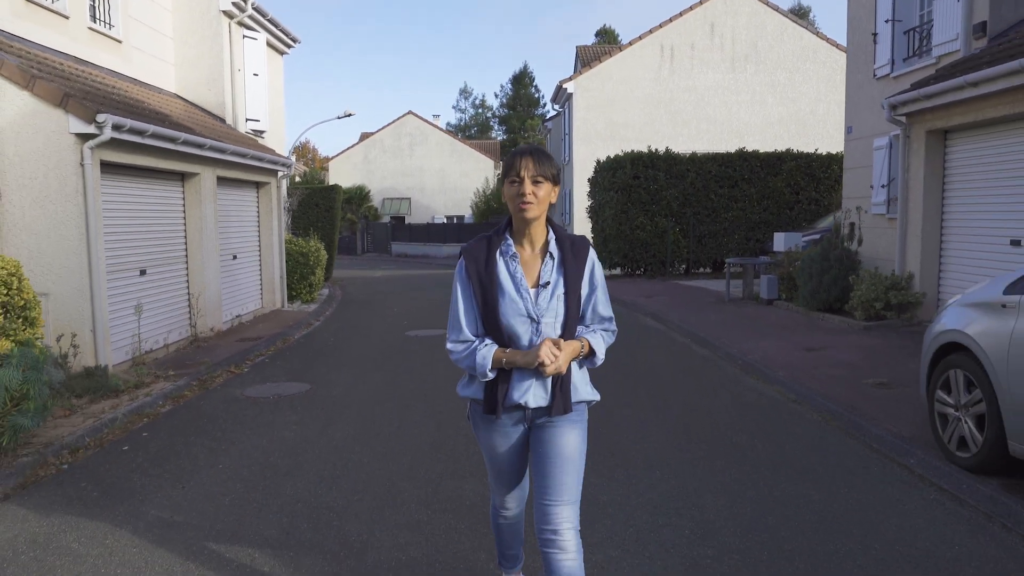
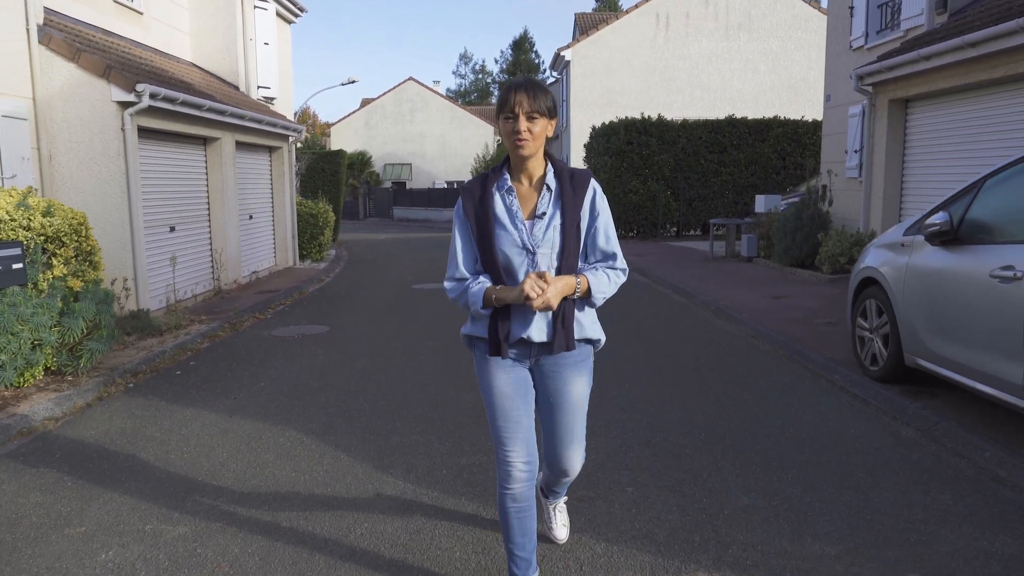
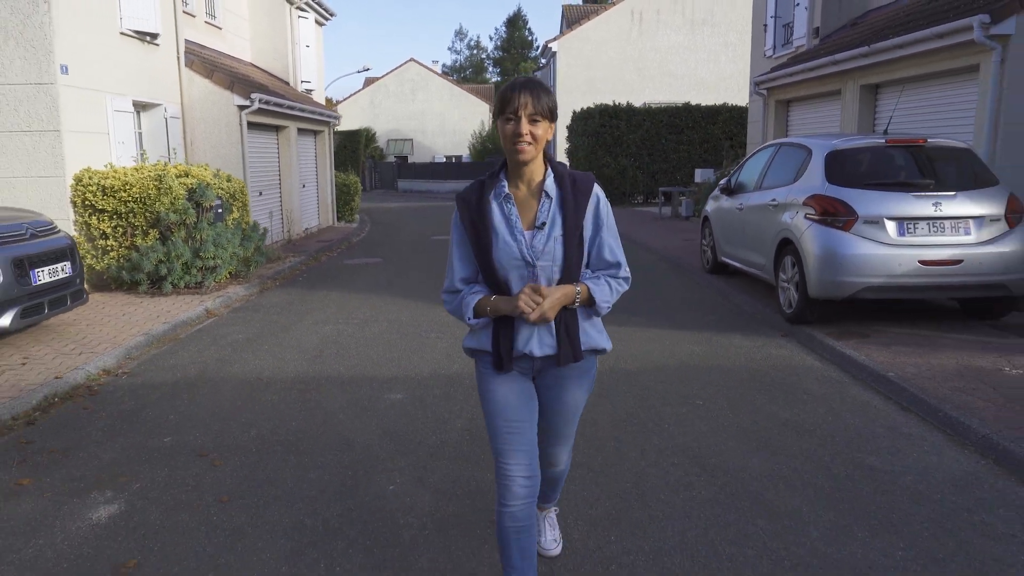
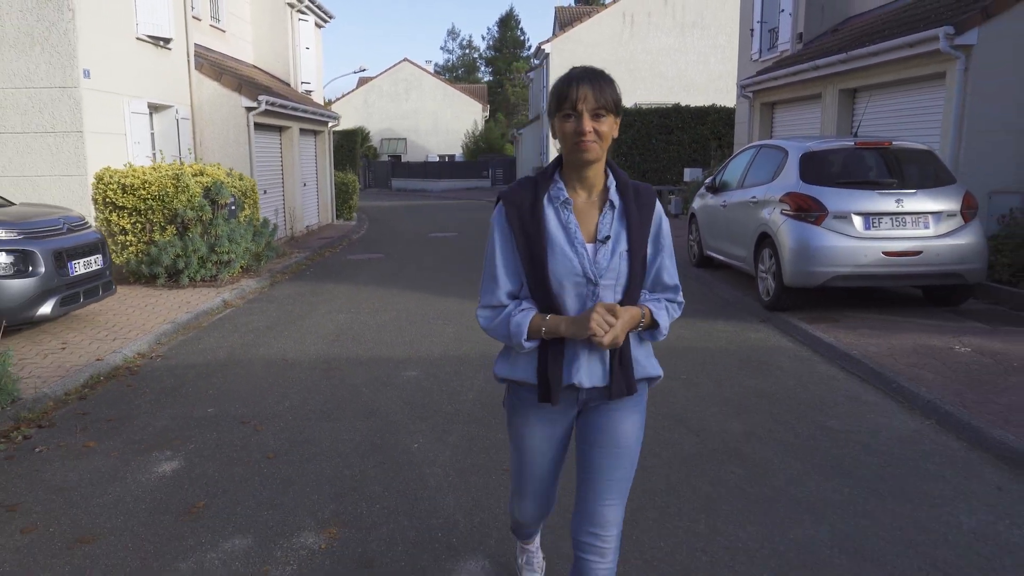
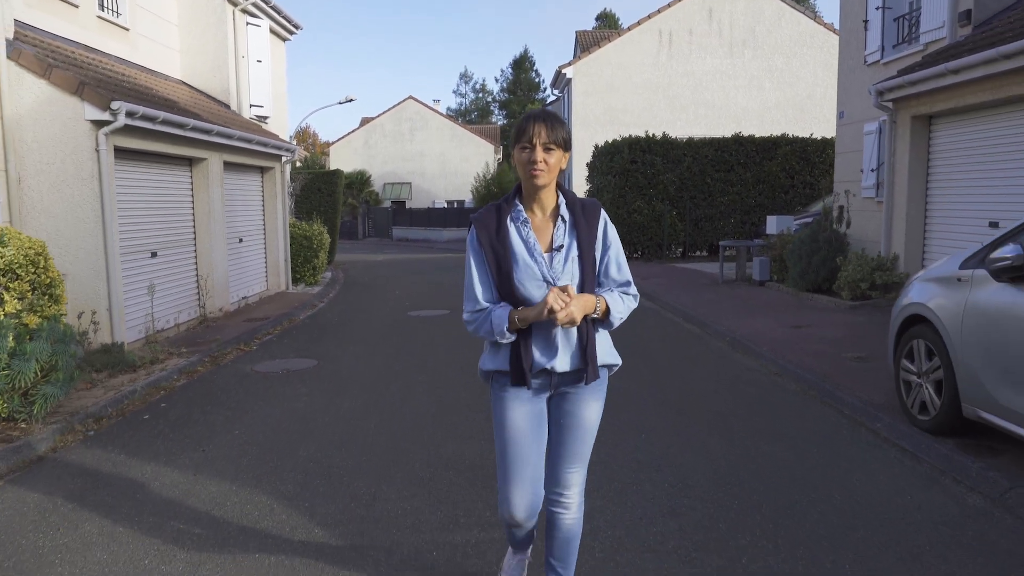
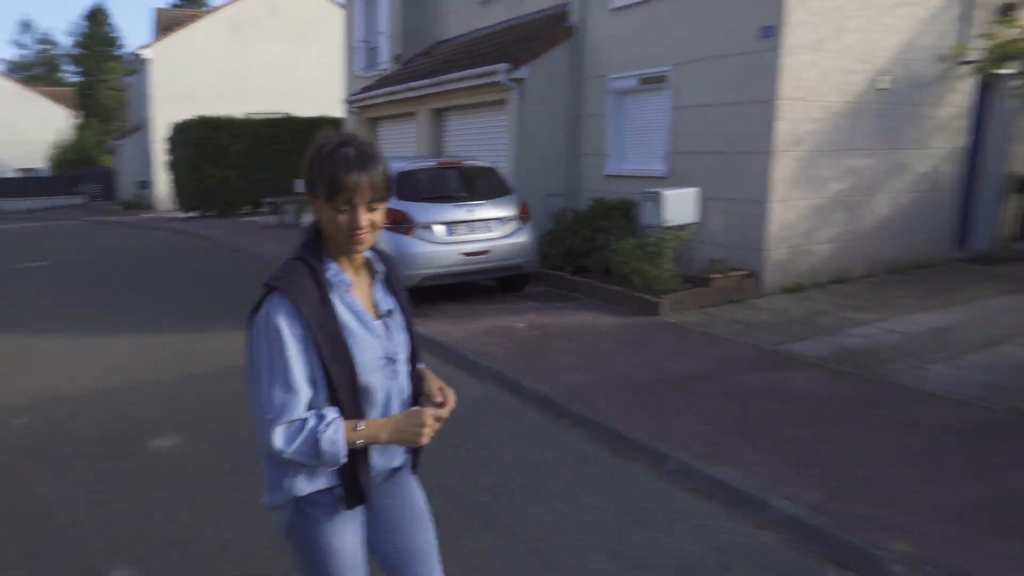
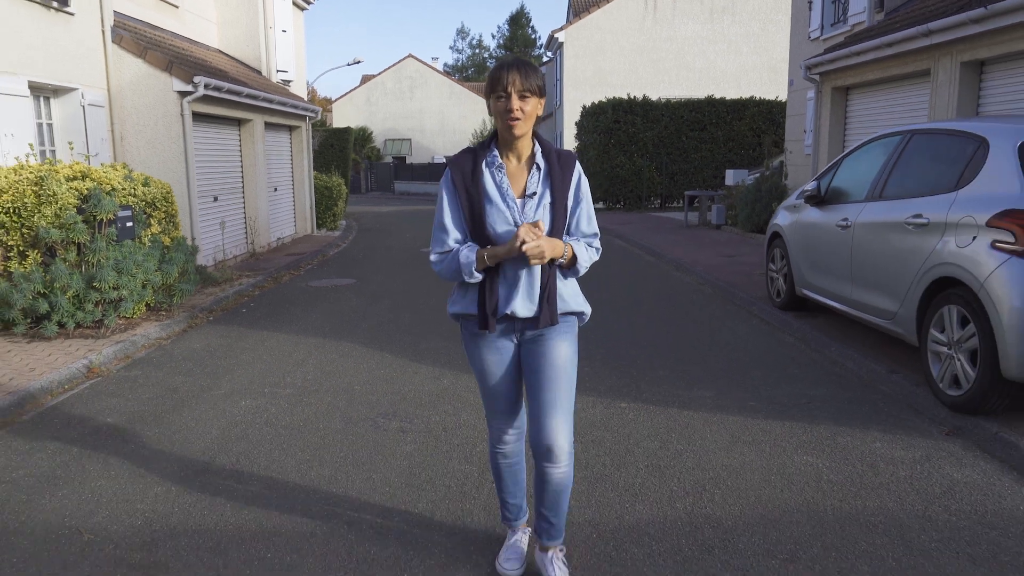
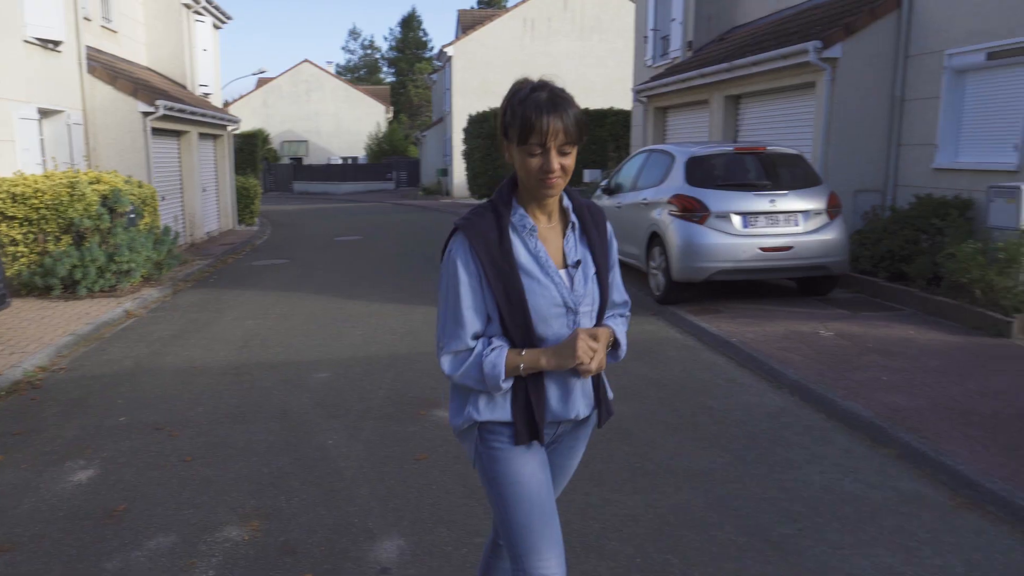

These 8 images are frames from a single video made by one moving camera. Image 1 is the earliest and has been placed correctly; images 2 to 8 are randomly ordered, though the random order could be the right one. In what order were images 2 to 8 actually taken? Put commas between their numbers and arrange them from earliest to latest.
5, 2, 7, 3, 4, 8, 6
